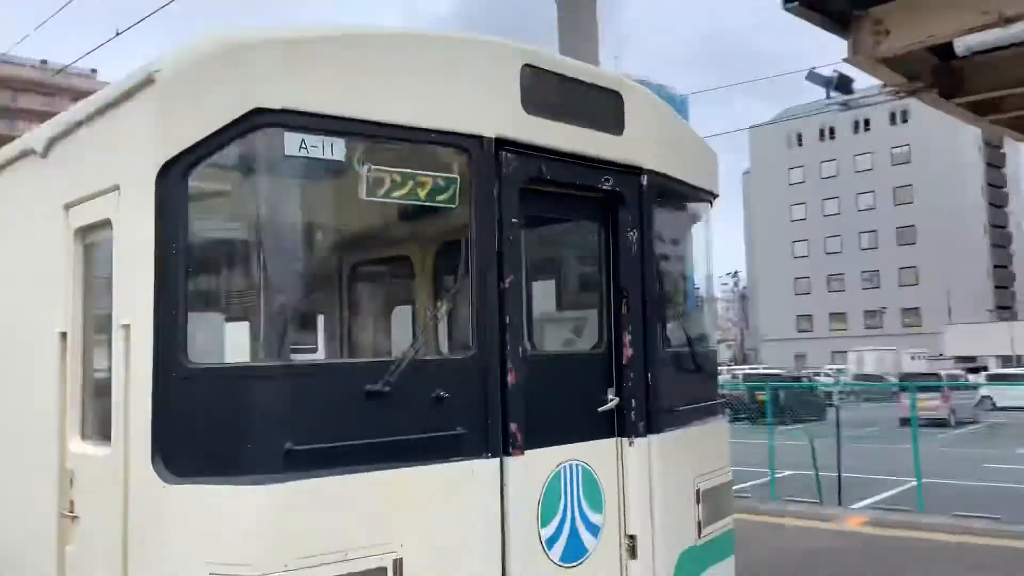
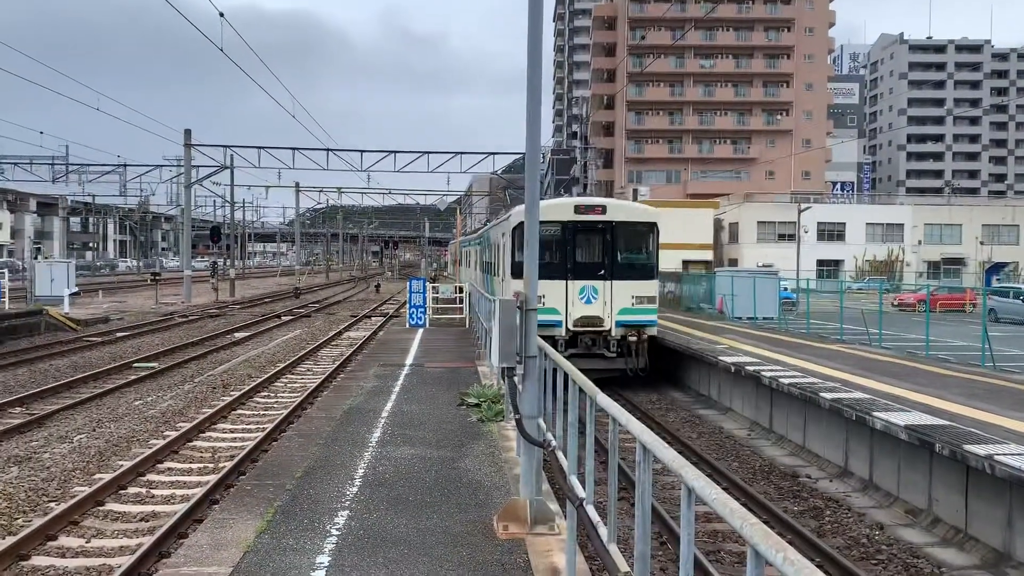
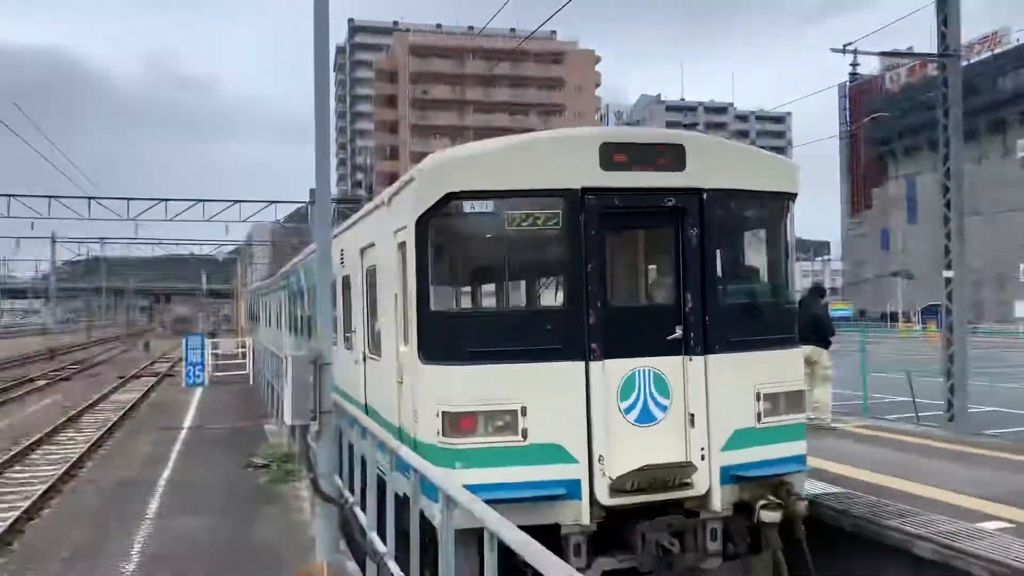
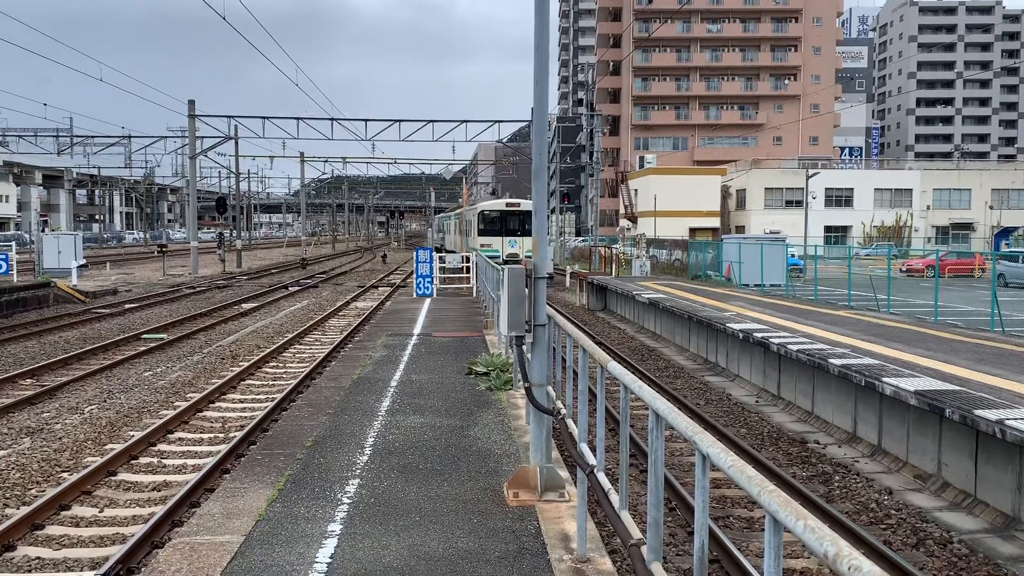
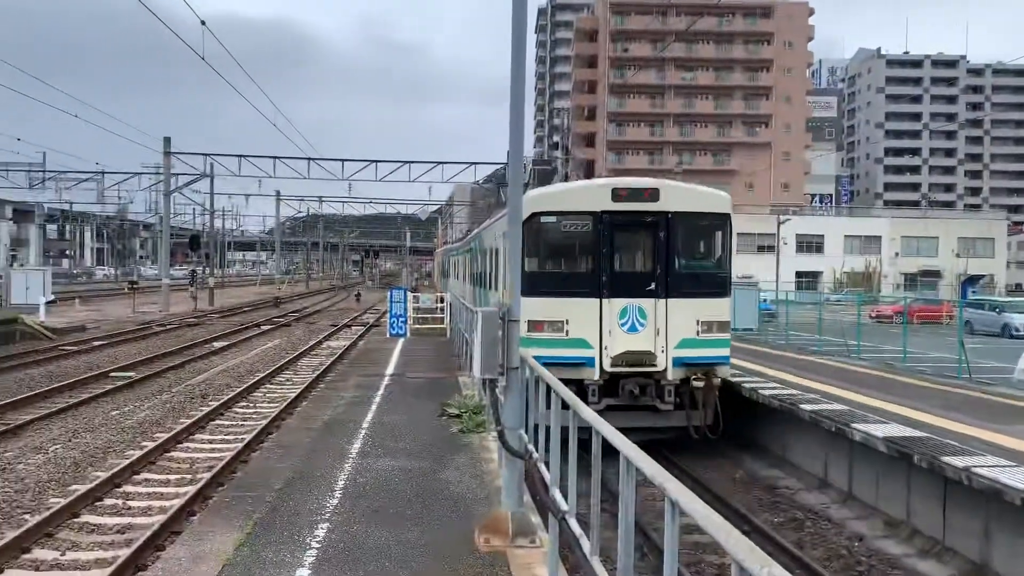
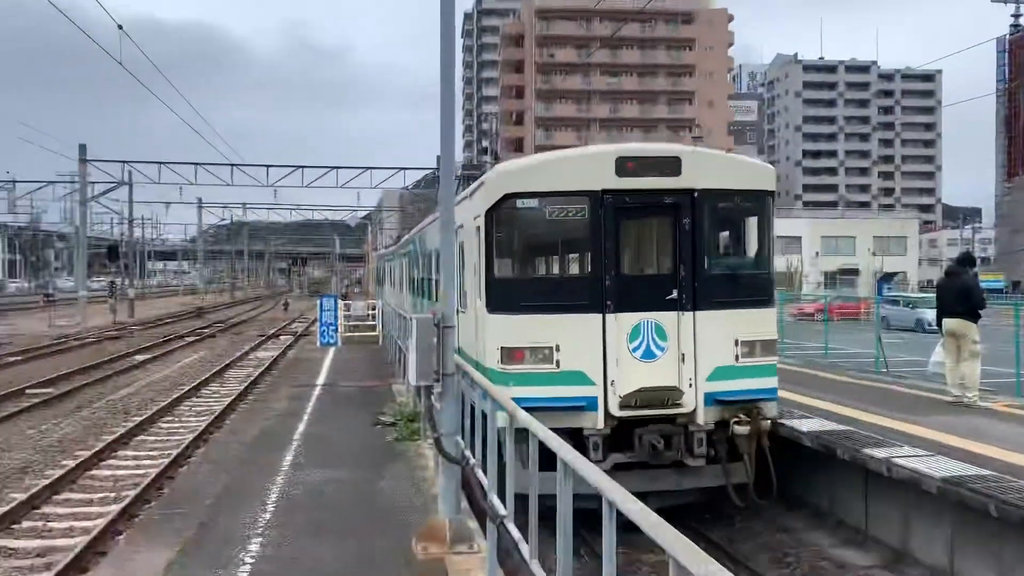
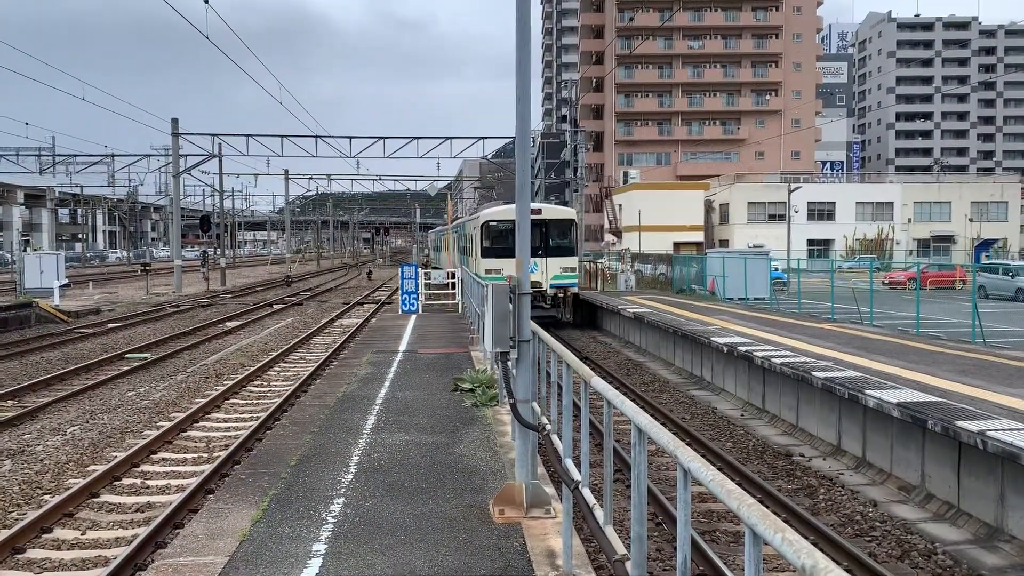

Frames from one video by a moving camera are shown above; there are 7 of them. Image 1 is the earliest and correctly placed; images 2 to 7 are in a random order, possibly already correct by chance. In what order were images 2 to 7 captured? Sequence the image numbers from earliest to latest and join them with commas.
3, 6, 5, 2, 7, 4
